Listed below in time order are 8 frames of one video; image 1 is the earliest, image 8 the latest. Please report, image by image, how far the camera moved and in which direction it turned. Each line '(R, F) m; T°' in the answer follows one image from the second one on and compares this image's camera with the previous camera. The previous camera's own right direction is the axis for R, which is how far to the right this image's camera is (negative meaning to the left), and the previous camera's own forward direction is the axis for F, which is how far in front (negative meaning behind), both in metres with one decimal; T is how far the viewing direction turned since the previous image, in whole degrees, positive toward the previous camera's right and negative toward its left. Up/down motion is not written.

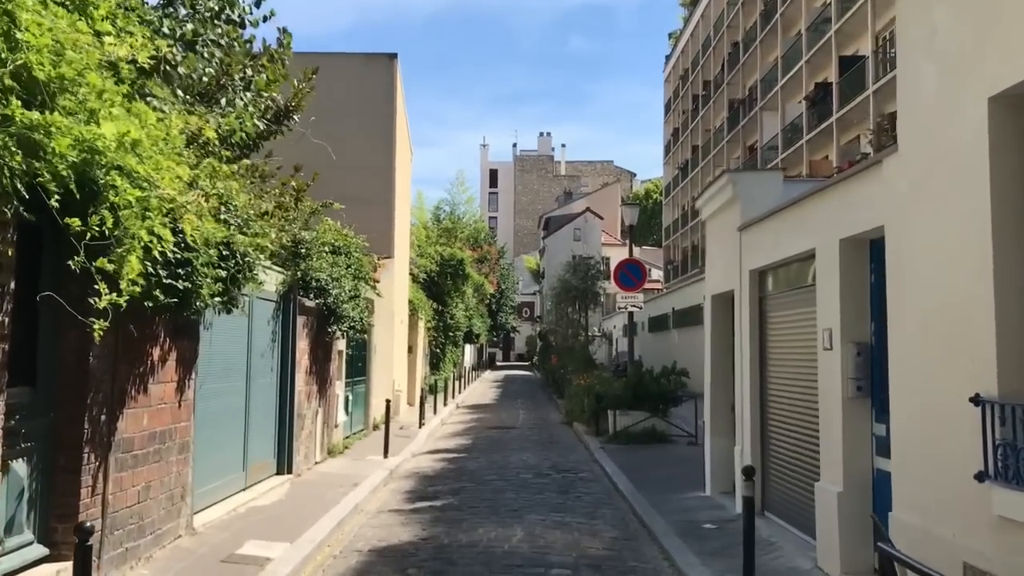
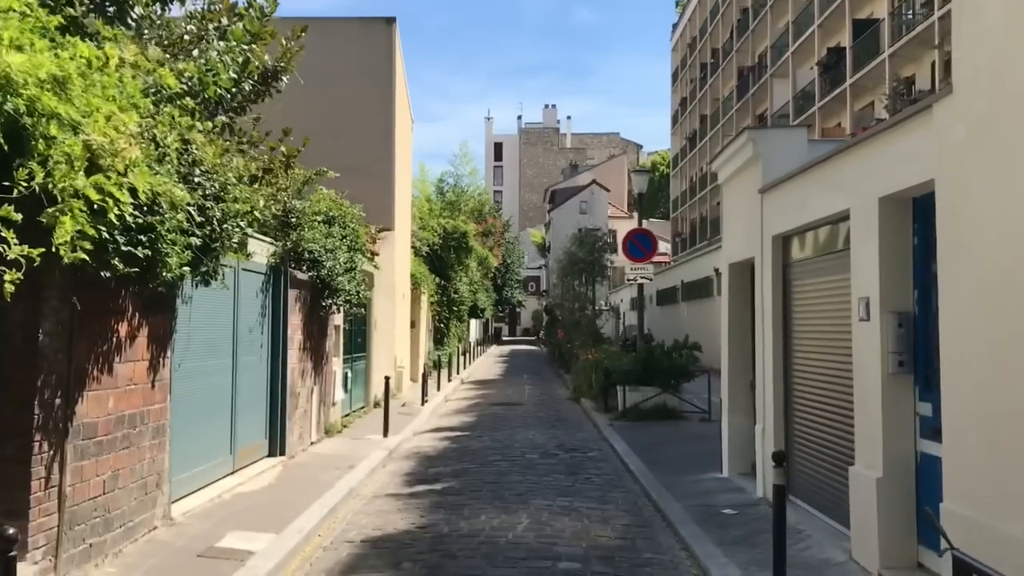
(0.0, +0.7) m; 0°
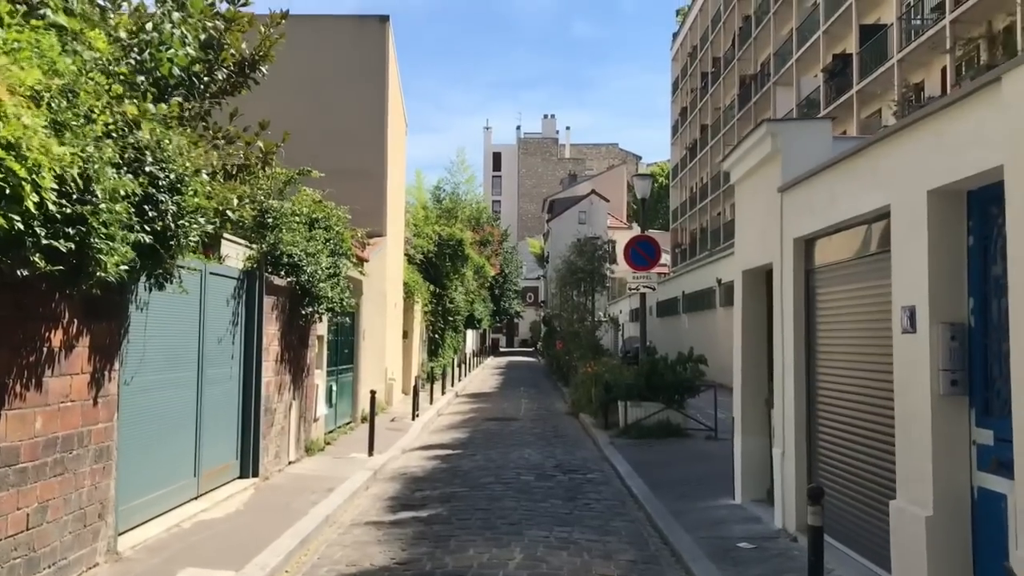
(0.0, +0.9) m; 0°
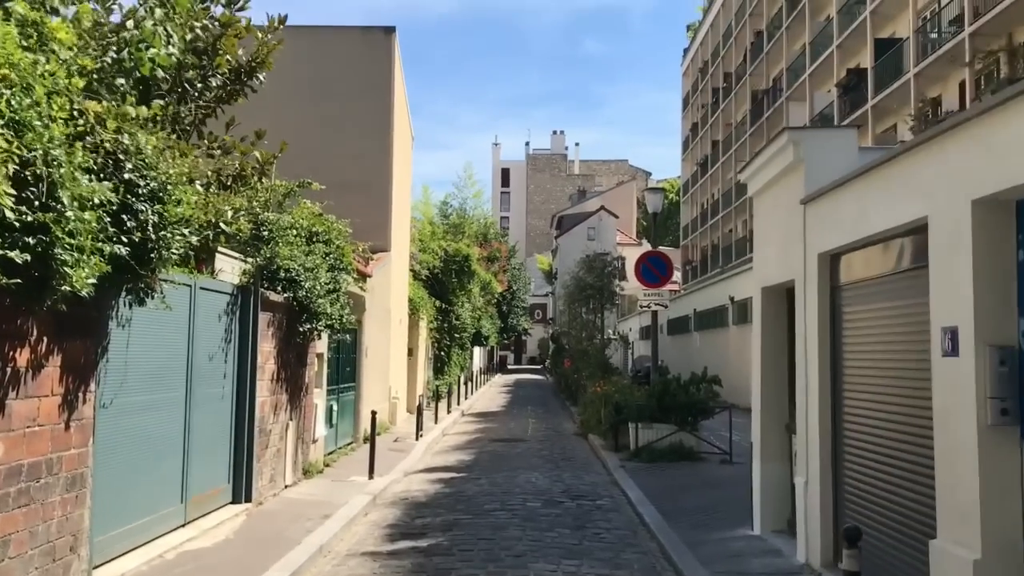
(0.0, +0.5) m; -1°
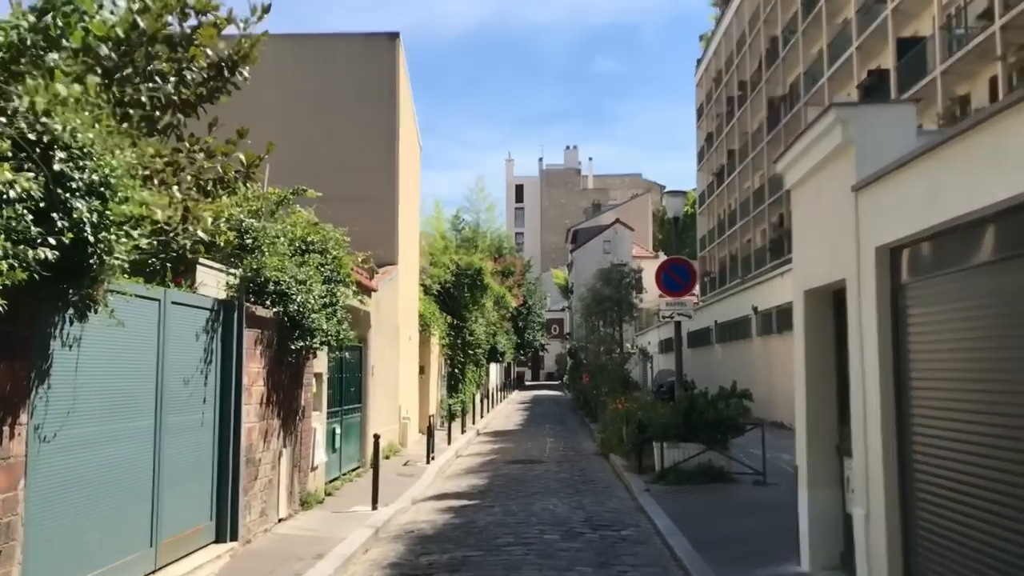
(0.0, +1.0) m; -1°
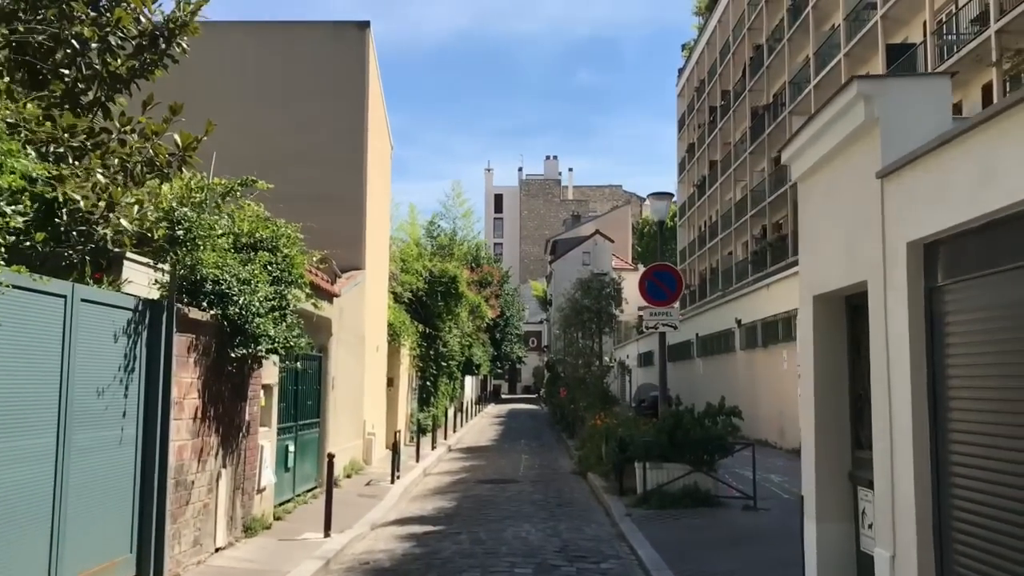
(+0.1, +1.1) m; +1°
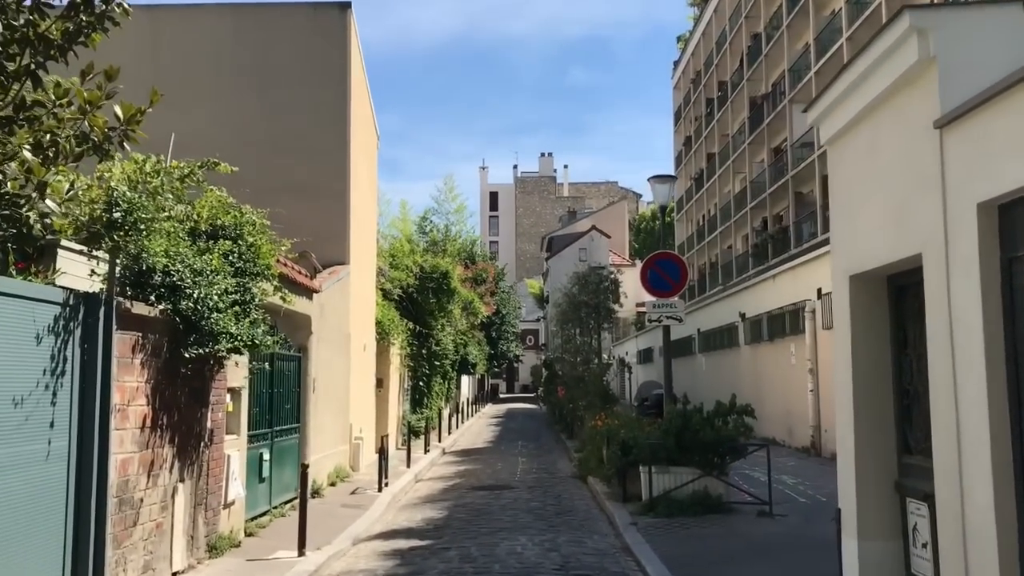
(+0.1, +1.0) m; 0°
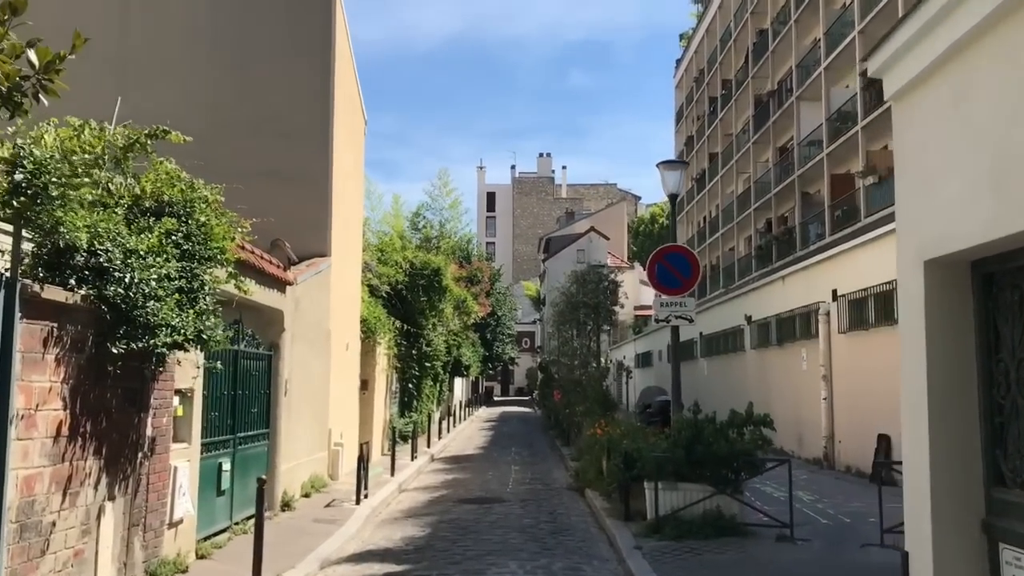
(0.0, +1.2) m; 0°
